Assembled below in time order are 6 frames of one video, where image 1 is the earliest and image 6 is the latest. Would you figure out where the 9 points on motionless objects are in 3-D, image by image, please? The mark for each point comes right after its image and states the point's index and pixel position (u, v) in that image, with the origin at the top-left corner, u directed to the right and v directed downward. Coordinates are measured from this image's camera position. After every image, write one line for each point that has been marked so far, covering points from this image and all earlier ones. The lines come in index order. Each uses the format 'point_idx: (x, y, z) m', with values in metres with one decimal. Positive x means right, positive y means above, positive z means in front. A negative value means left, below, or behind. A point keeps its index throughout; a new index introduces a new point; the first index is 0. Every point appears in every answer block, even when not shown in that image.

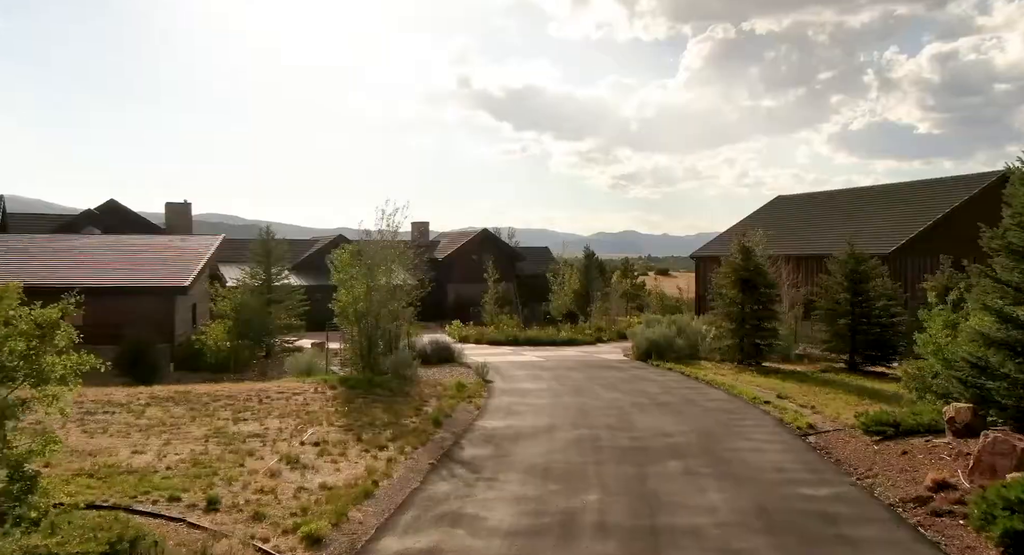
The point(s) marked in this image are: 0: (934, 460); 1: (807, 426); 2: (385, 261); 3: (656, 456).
0: (+5.8, -2.4, +9.0) m
1: (+5.4, -2.7, +12.1) m
2: (-3.4, +0.5, +17.5) m
3: (+2.2, -2.7, +10.1) m
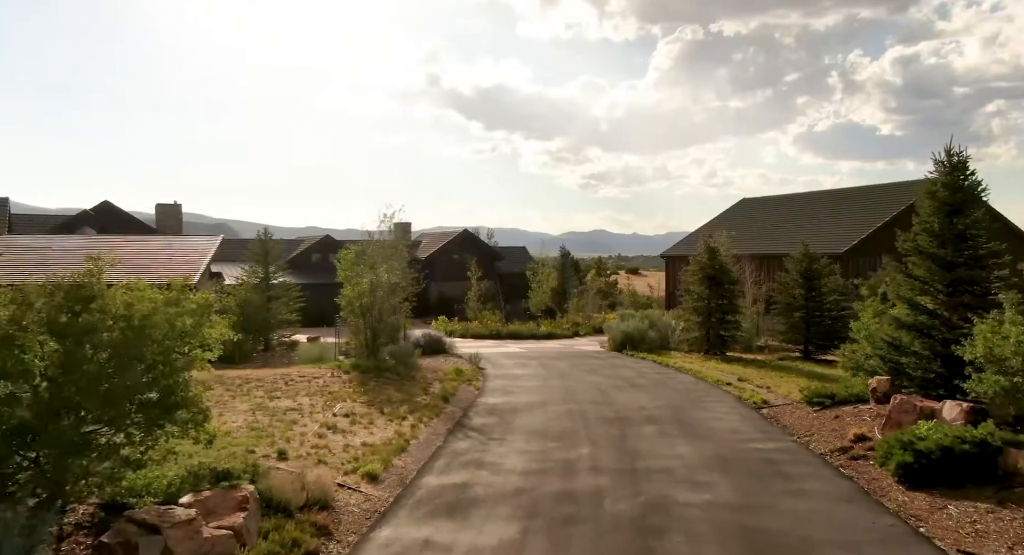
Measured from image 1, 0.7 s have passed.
0: (+5.8, -2.4, +11.2) m
1: (+5.4, -2.6, +14.2) m
2: (-3.6, +0.5, +19.2) m
3: (+2.2, -2.7, +12.1) m
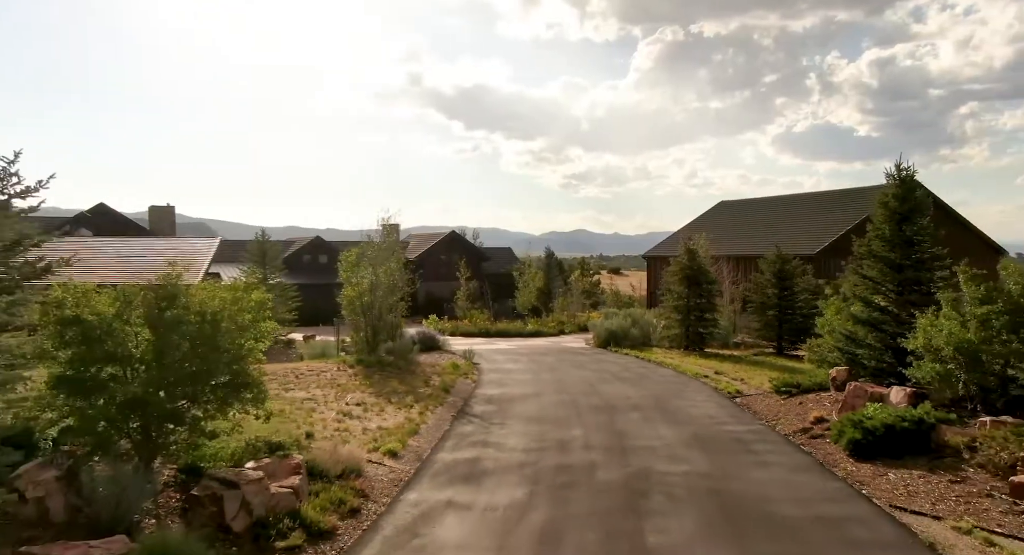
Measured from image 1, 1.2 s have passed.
0: (+5.8, -2.4, +12.5) m
1: (+5.2, -2.7, +15.6) m
2: (-3.9, +0.5, +20.3) m
3: (+2.2, -2.7, +13.4) m
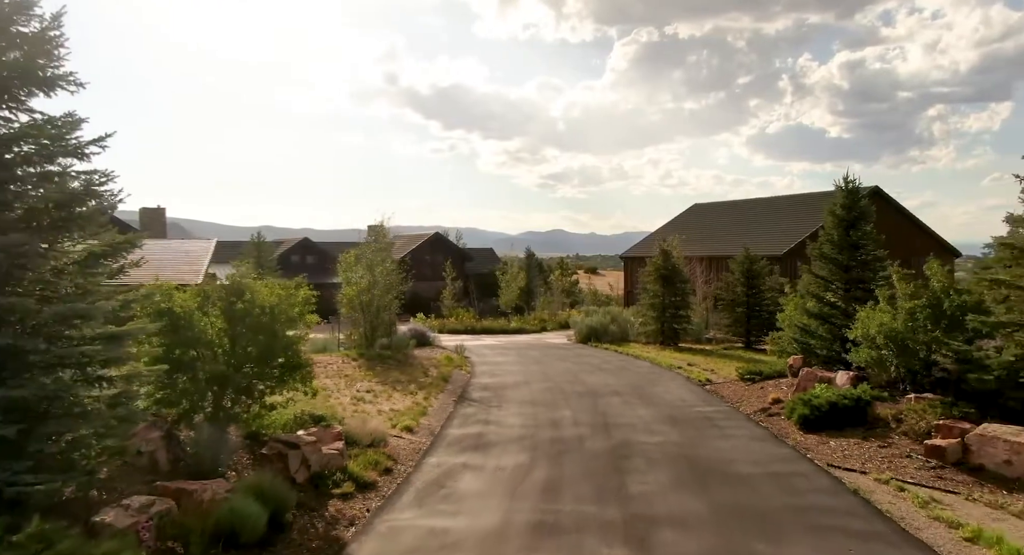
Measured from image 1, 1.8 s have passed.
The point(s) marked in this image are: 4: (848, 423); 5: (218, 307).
0: (+5.7, -2.3, +14.3) m
1: (+5.0, -2.6, +17.3) m
2: (-4.3, +0.5, +21.7) m
3: (+2.0, -2.7, +15.0) m
4: (+5.8, -2.5, +11.4) m
5: (-3.5, -0.4, +8.0) m
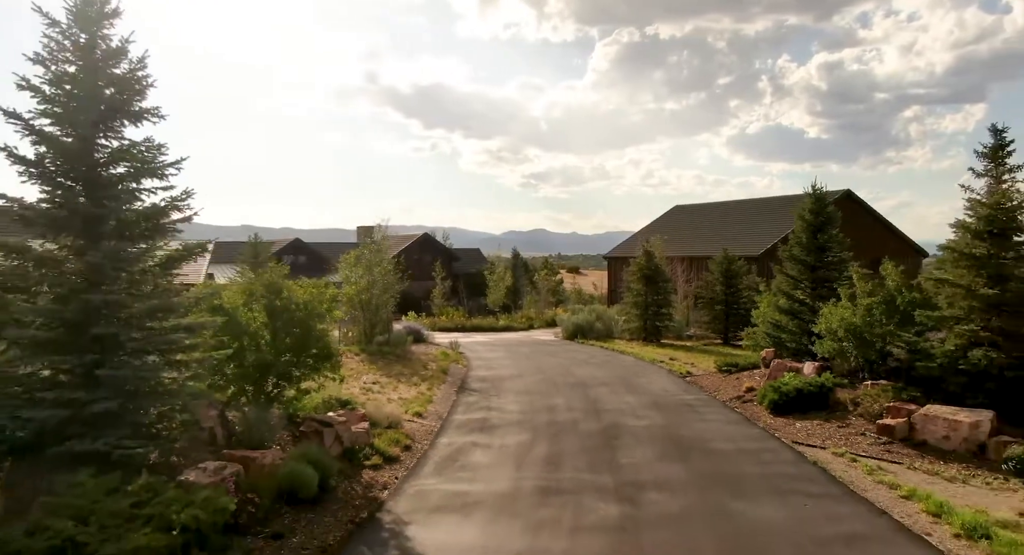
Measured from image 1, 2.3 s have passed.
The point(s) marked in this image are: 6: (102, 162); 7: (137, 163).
0: (+5.6, -2.3, +15.6) m
1: (+4.9, -2.6, +18.6) m
2: (-4.5, +0.5, +22.8) m
3: (+1.9, -2.6, +16.3) m
4: (+5.8, -2.5, +12.7) m
5: (-3.5, -0.4, +9.1) m
6: (-4.2, +1.2, +6.9) m
7: (-3.9, +1.2, +6.9) m
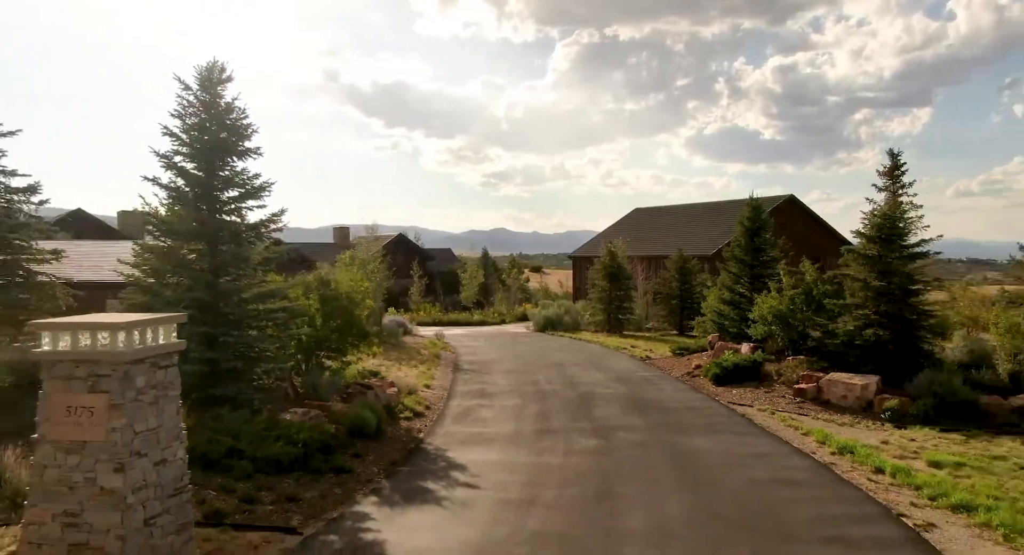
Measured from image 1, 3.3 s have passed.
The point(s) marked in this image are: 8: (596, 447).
0: (+5.2, -2.2, +18.6) m
1: (+4.3, -2.5, +21.6) m
2: (-5.3, +0.6, +25.2) m
3: (+1.5, -2.5, +19.0) m
4: (+5.6, -2.4, +15.7) m
5: (-3.4, -0.3, +11.6) m
6: (-4.1, +1.3, +9.3) m
7: (-3.8, +1.3, +9.4) m
8: (+1.3, -2.6, +10.1) m
